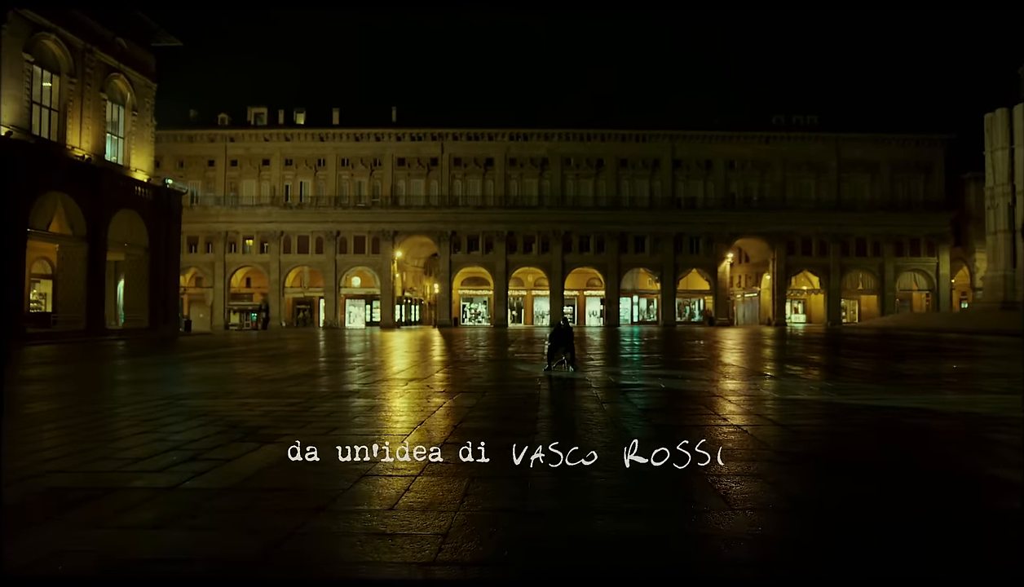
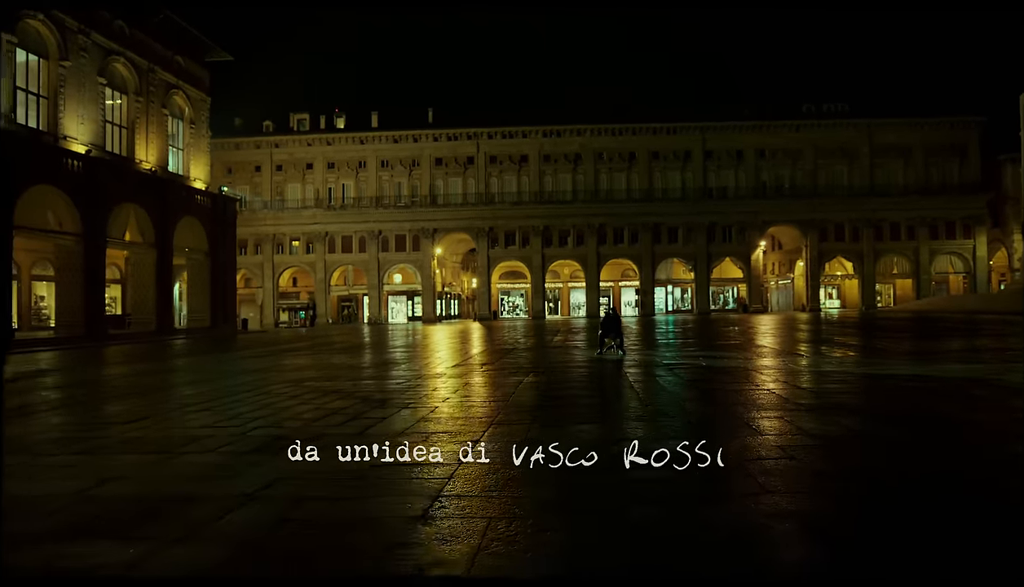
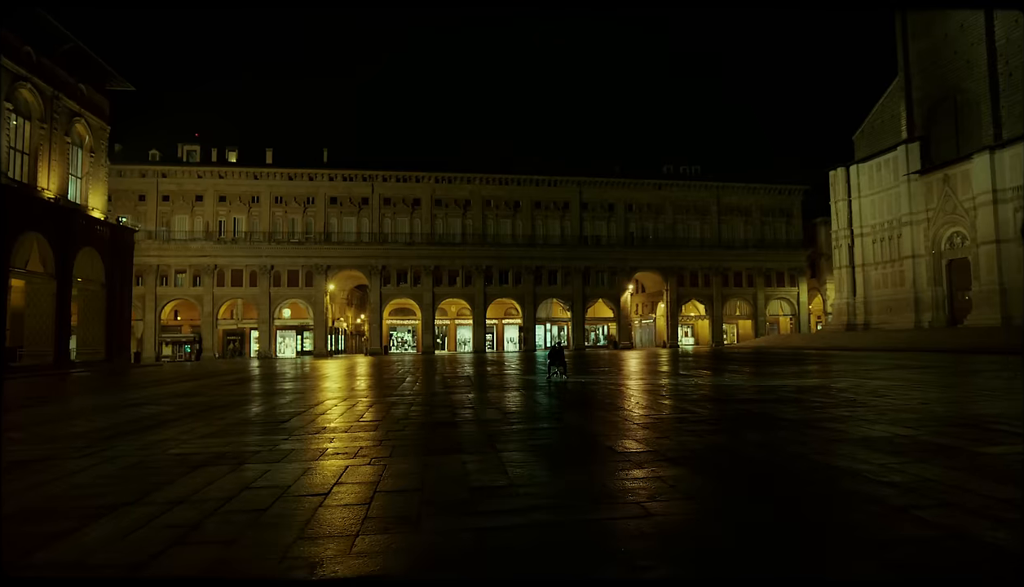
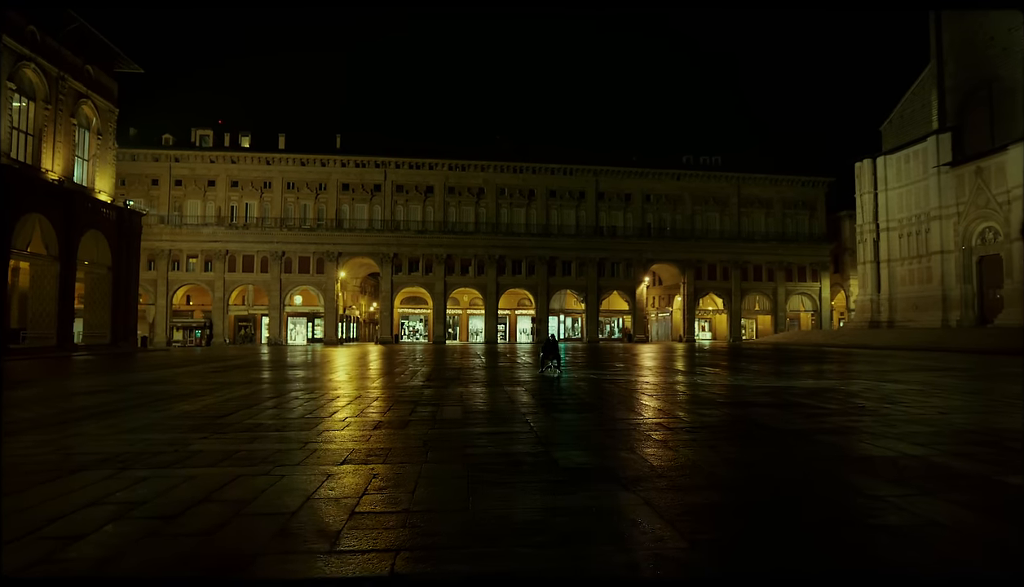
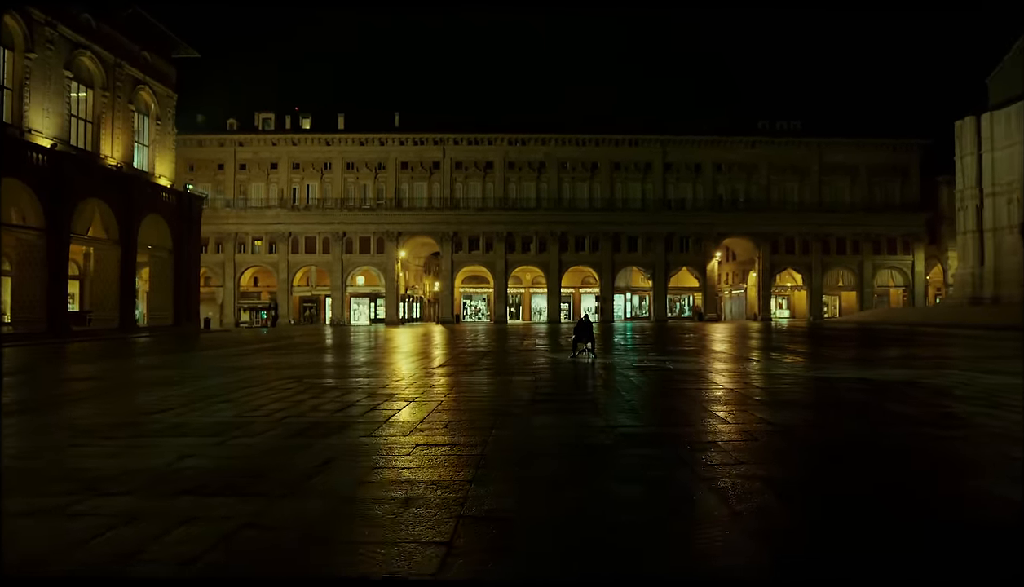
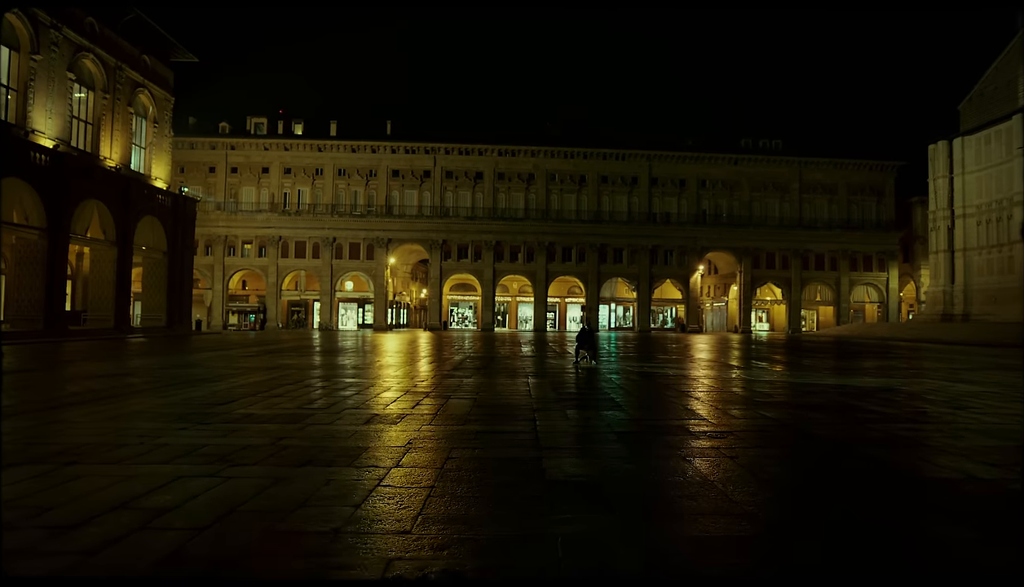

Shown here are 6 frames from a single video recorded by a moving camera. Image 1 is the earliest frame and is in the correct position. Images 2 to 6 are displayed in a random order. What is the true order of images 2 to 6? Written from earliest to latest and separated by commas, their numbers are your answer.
2, 5, 6, 4, 3
